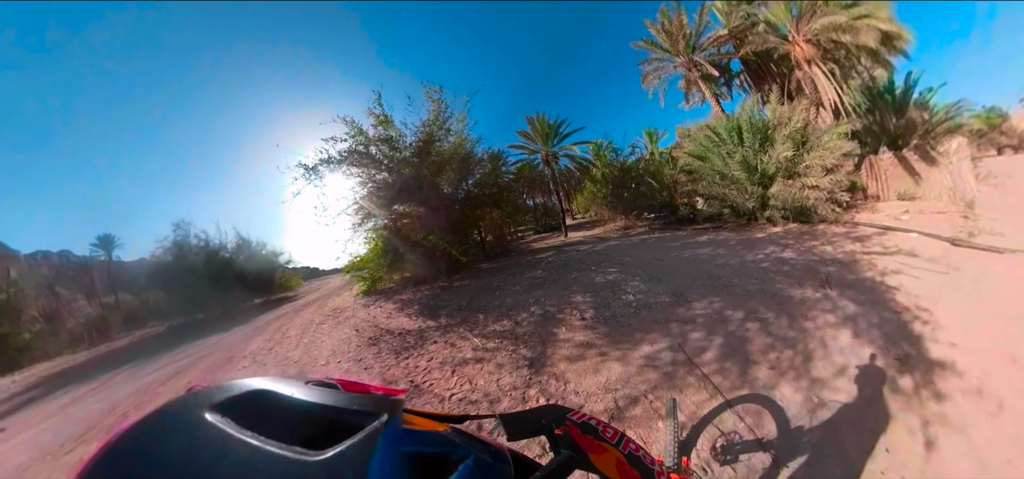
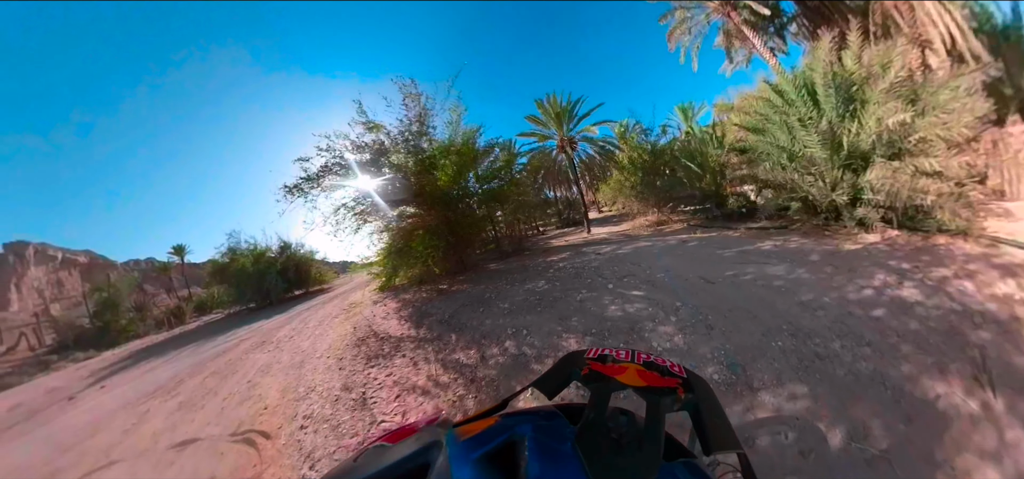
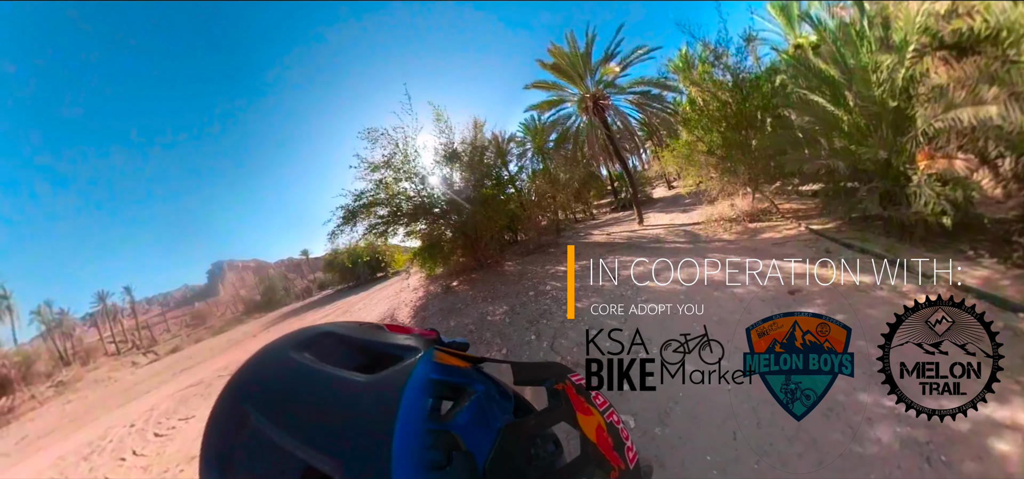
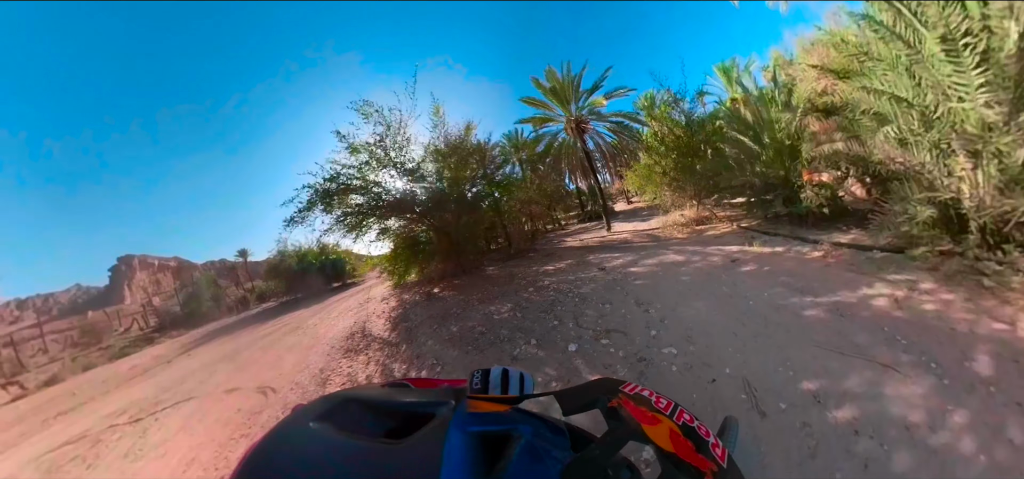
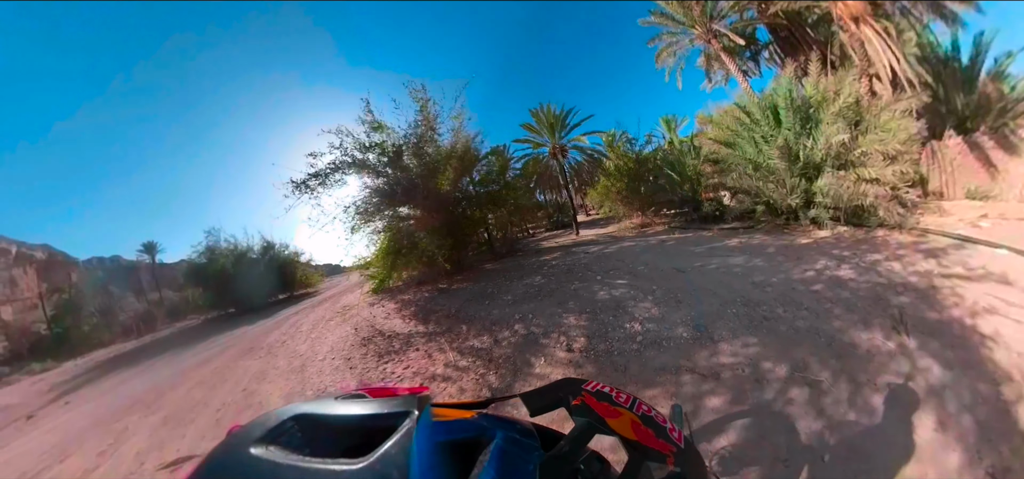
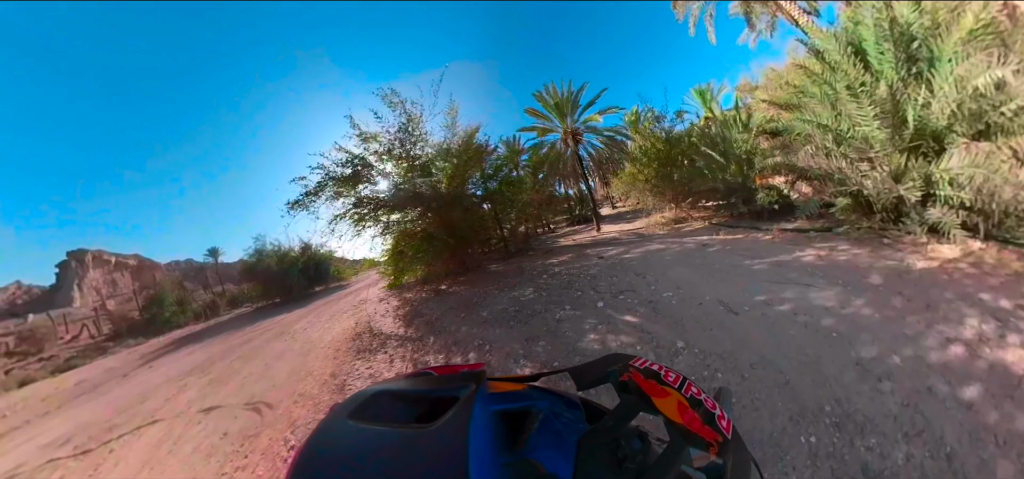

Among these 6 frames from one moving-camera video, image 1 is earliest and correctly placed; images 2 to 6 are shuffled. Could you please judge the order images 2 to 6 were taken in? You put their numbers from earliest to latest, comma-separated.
5, 2, 6, 4, 3
